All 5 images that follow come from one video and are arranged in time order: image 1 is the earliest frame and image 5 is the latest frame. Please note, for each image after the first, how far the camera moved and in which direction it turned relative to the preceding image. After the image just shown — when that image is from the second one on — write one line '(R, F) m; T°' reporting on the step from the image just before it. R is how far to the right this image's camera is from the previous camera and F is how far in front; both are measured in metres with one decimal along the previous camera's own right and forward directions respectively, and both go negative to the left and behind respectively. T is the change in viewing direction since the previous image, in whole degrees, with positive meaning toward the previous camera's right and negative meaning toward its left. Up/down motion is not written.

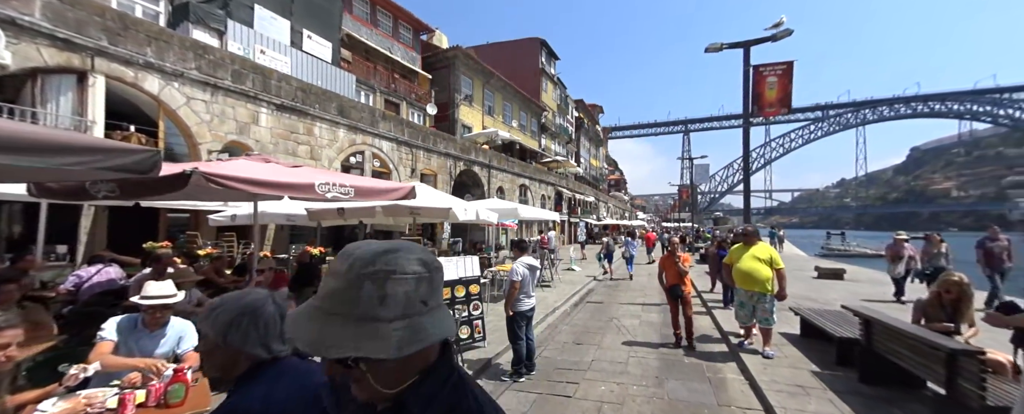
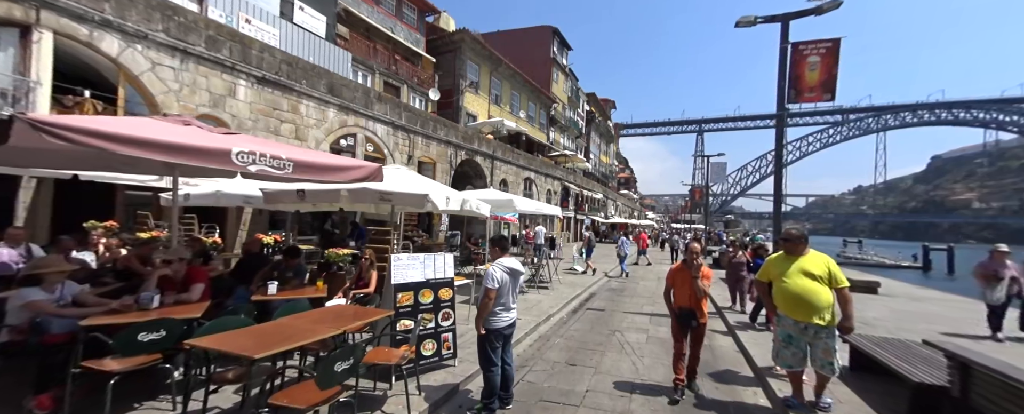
(+0.3, +1.2) m; -1°
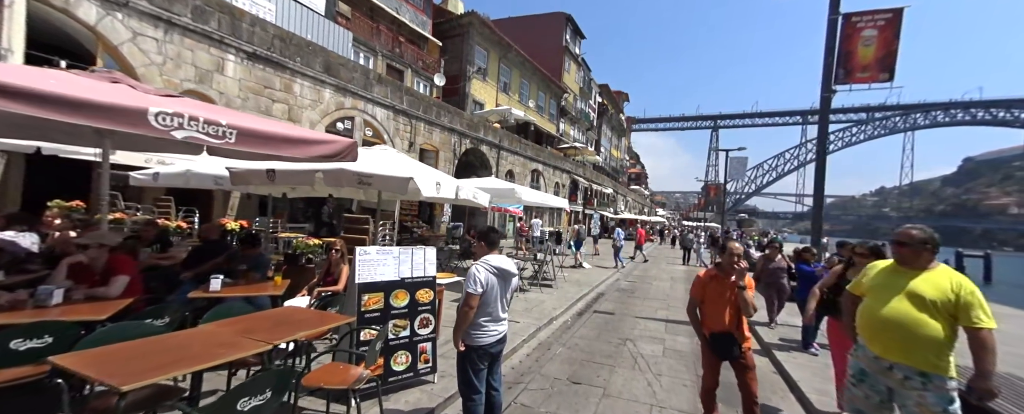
(+0.1, +0.8) m; -1°
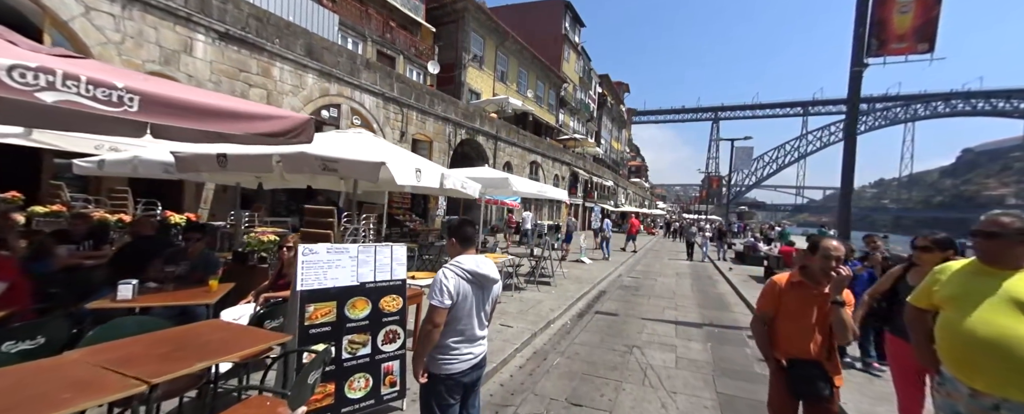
(+0.1, +0.8) m; 0°
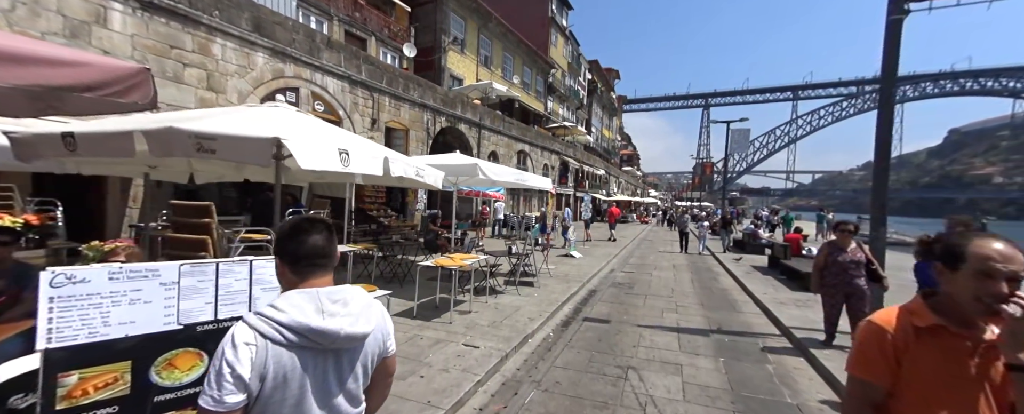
(+0.4, +1.2) m; +1°
